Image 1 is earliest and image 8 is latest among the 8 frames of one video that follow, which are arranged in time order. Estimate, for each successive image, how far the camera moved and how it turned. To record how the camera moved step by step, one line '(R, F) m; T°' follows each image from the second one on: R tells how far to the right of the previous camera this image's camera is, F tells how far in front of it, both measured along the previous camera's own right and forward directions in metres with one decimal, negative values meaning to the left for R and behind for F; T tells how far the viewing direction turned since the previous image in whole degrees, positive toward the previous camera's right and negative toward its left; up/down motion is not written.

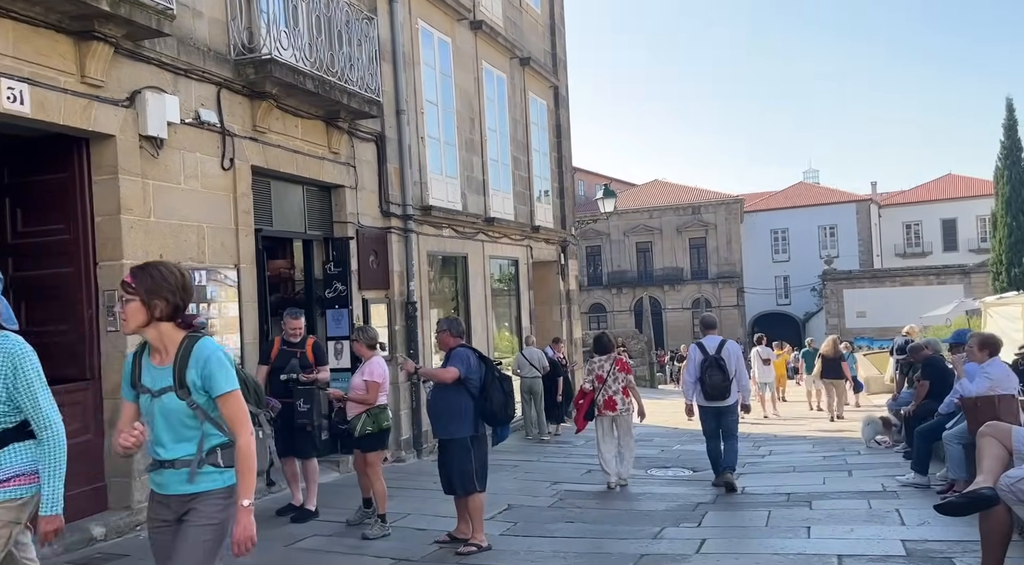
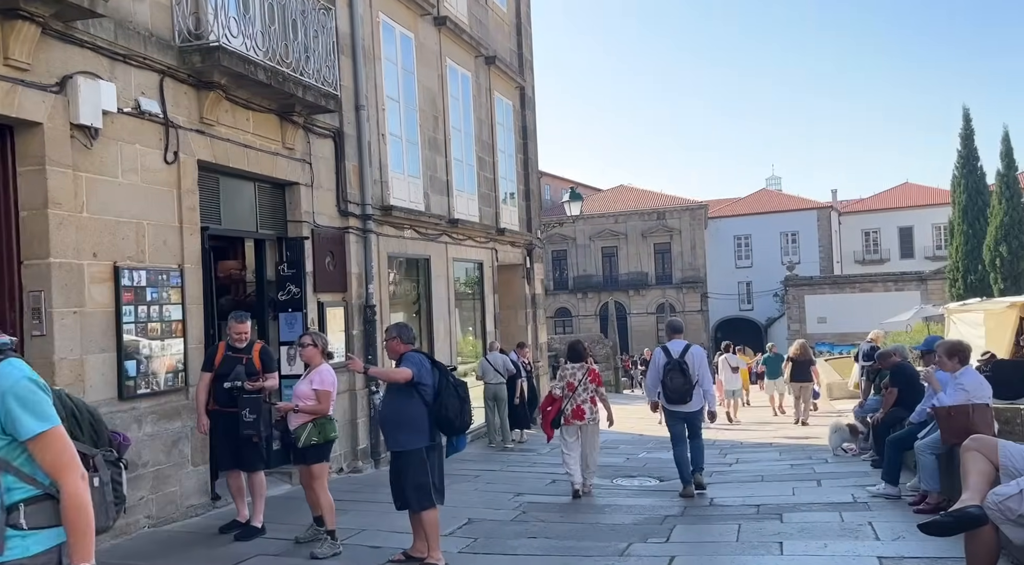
(0.0, +0.4) m; +2°
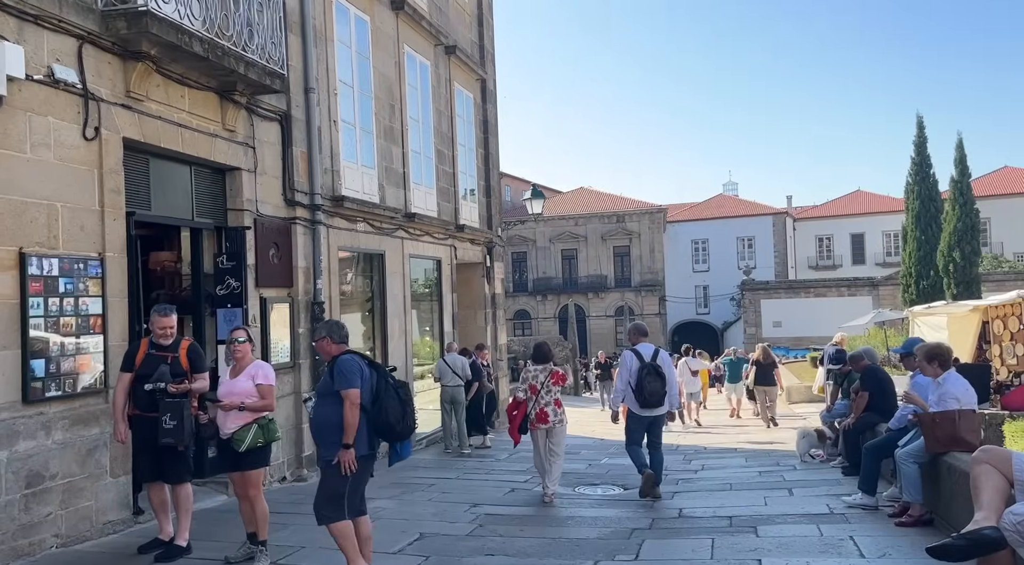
(0.0, +0.7) m; +2°
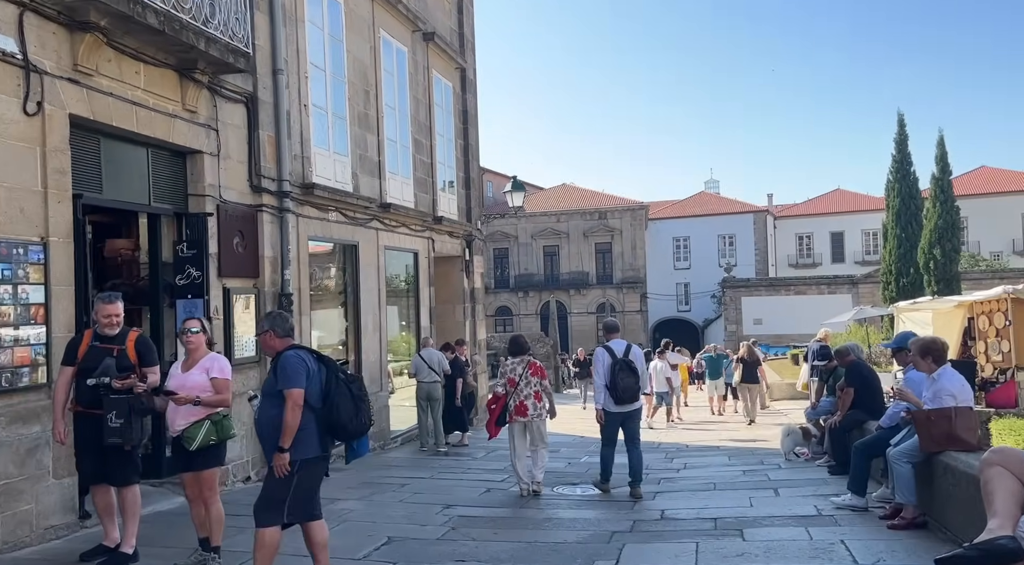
(0.0, +0.5) m; +1°
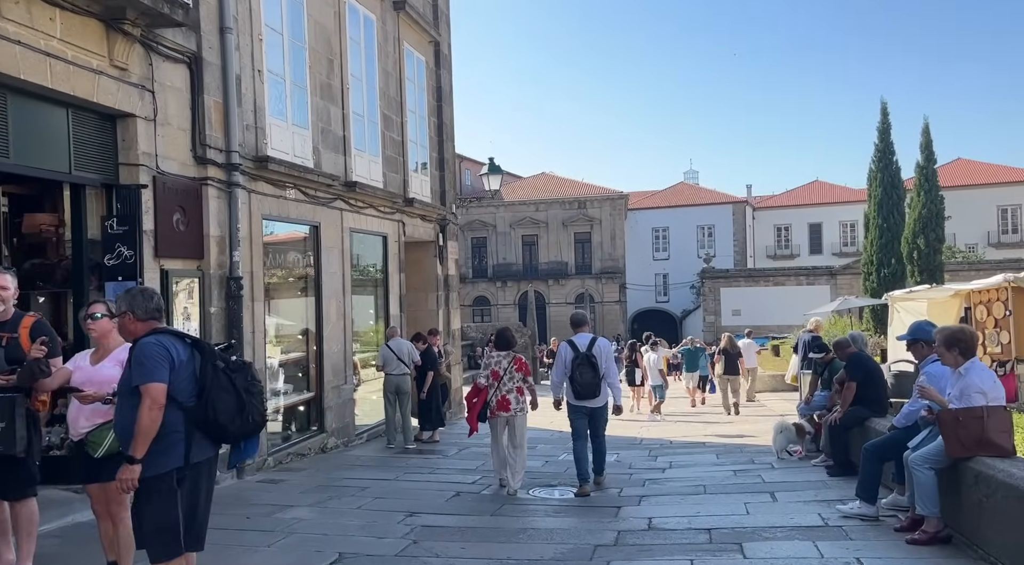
(+0.1, +1.0) m; +1°
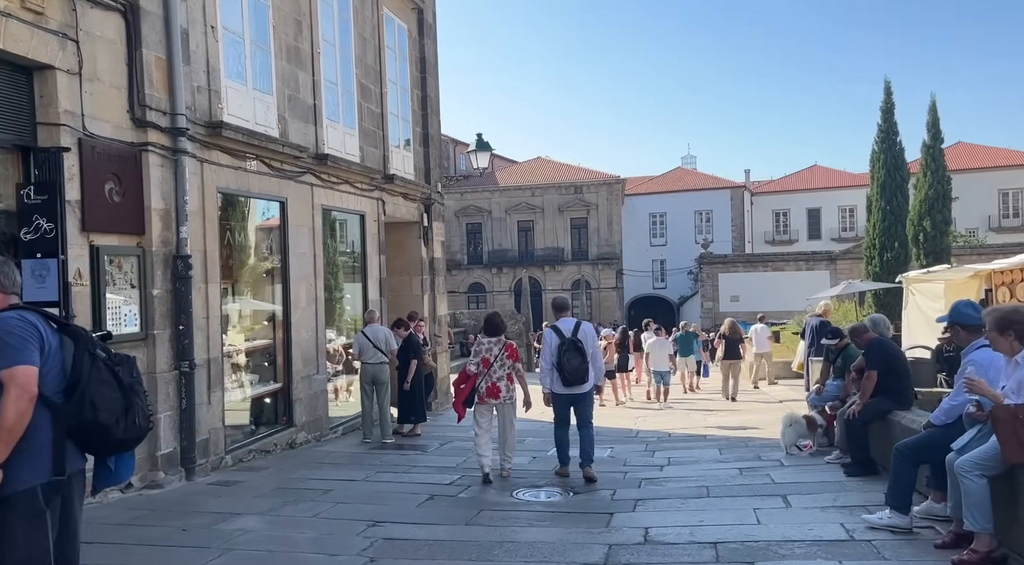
(+0.1, +1.0) m; 0°
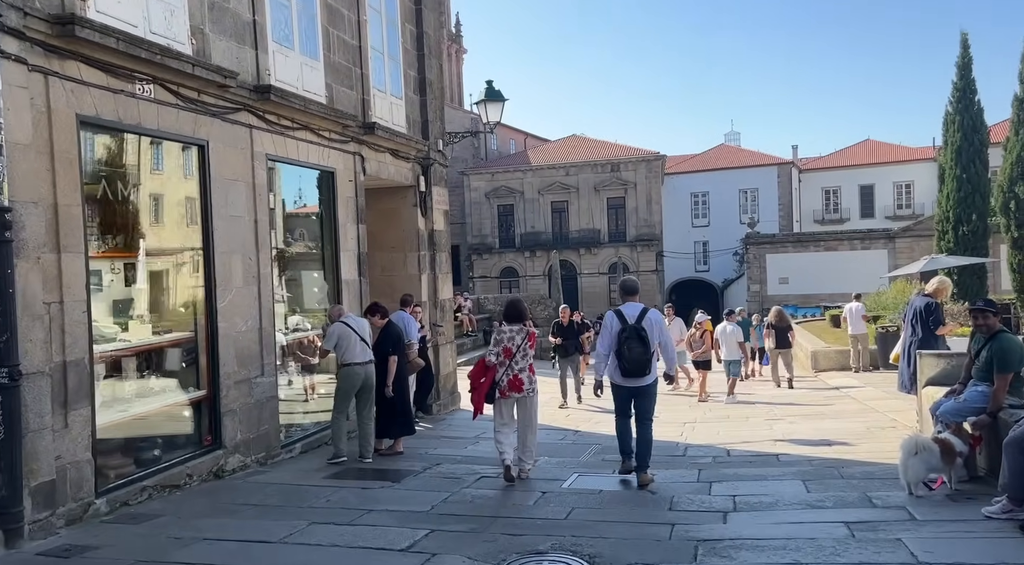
(+0.3, +3.1) m; -2°
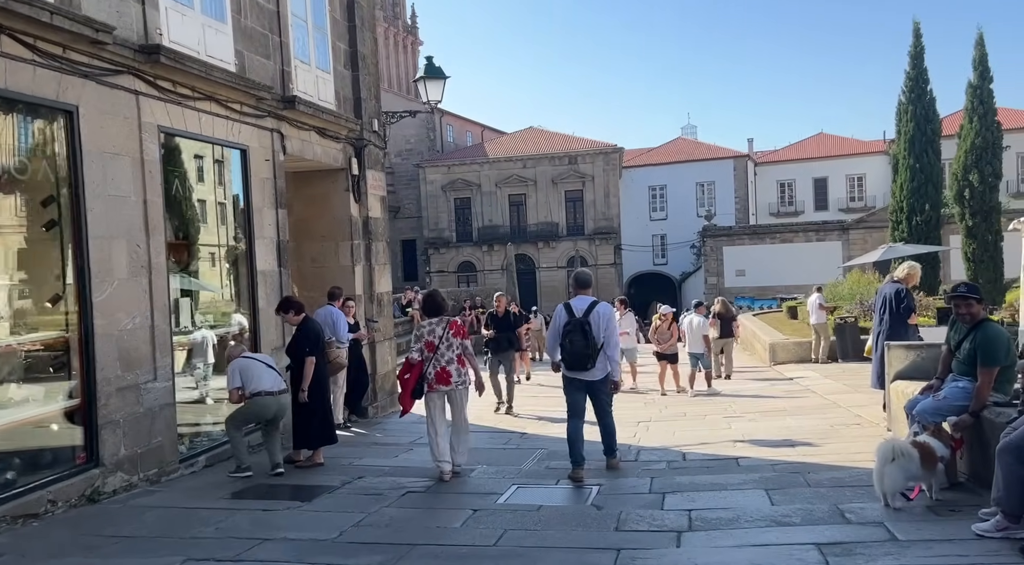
(+0.3, +1.1) m; +2°
